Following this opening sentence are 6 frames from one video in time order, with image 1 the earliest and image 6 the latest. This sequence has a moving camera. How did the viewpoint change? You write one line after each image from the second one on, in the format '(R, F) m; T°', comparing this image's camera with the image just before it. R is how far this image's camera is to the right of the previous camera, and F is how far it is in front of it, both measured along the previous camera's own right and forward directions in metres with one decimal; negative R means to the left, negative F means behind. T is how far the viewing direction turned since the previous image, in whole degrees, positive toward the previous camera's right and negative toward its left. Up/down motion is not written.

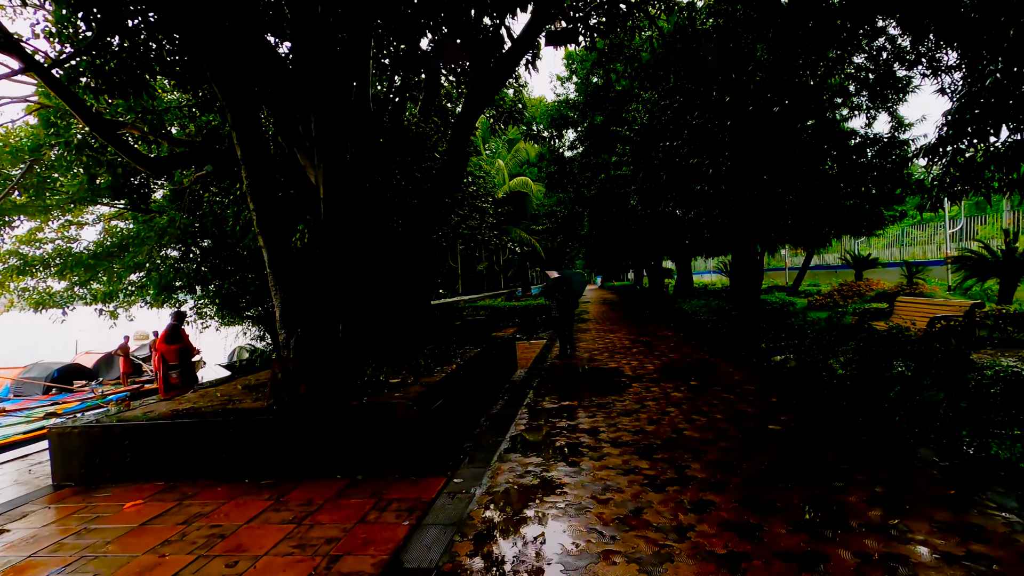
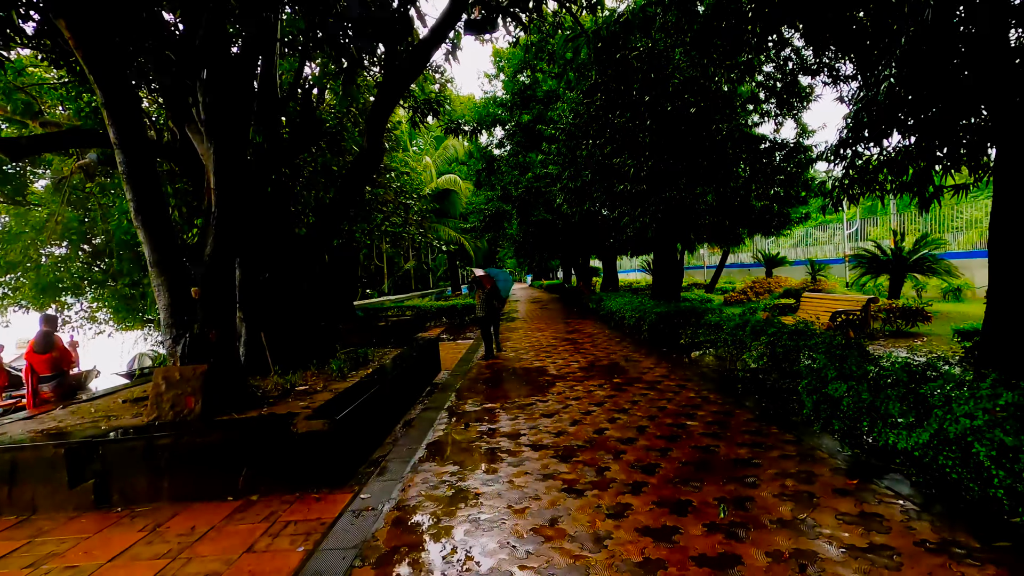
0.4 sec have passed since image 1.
(+0.1, +0.2) m; +7°
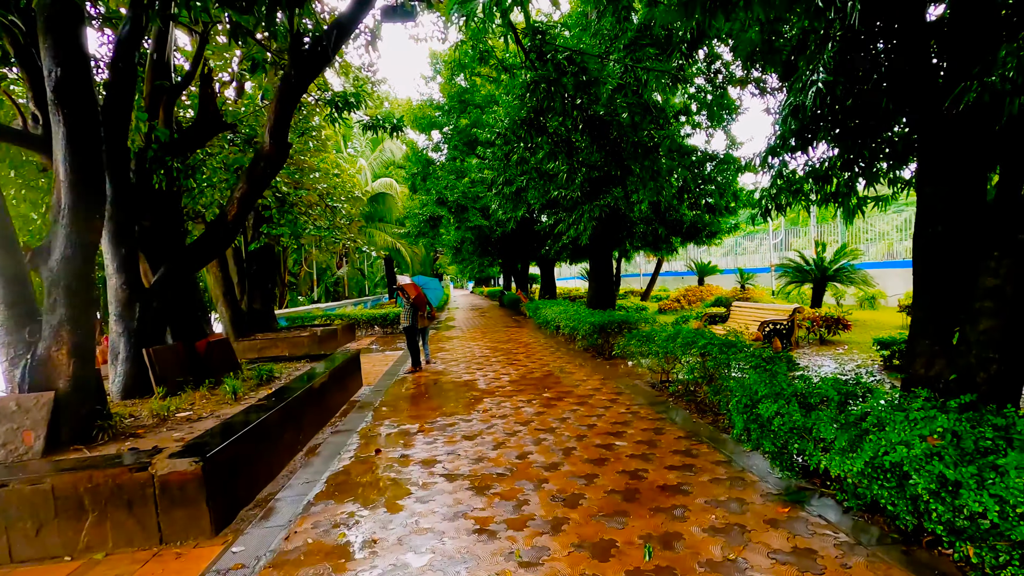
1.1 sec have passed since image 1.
(+0.2, +0.3) m; +6°
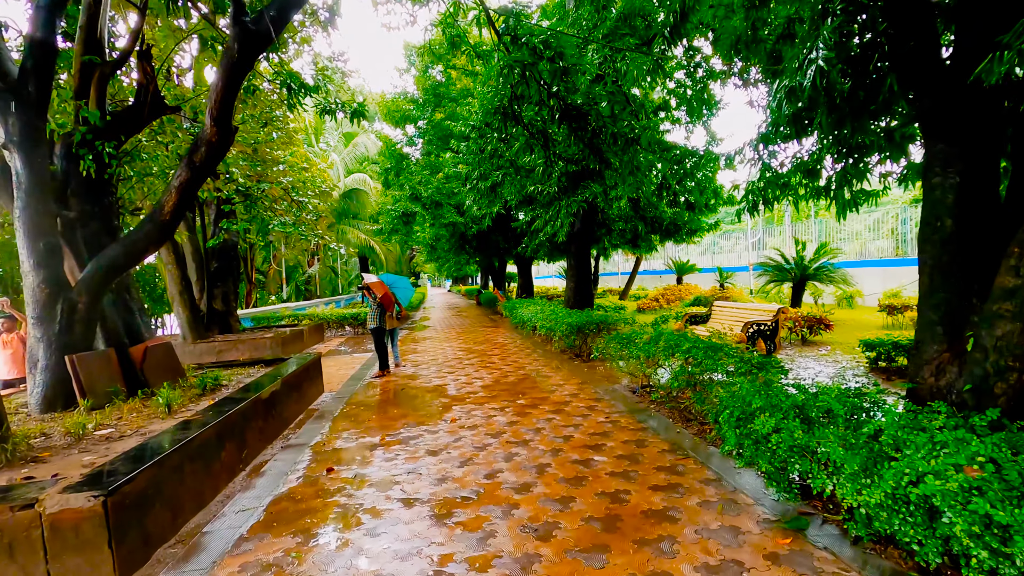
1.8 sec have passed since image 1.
(+0.1, +0.4) m; +2°
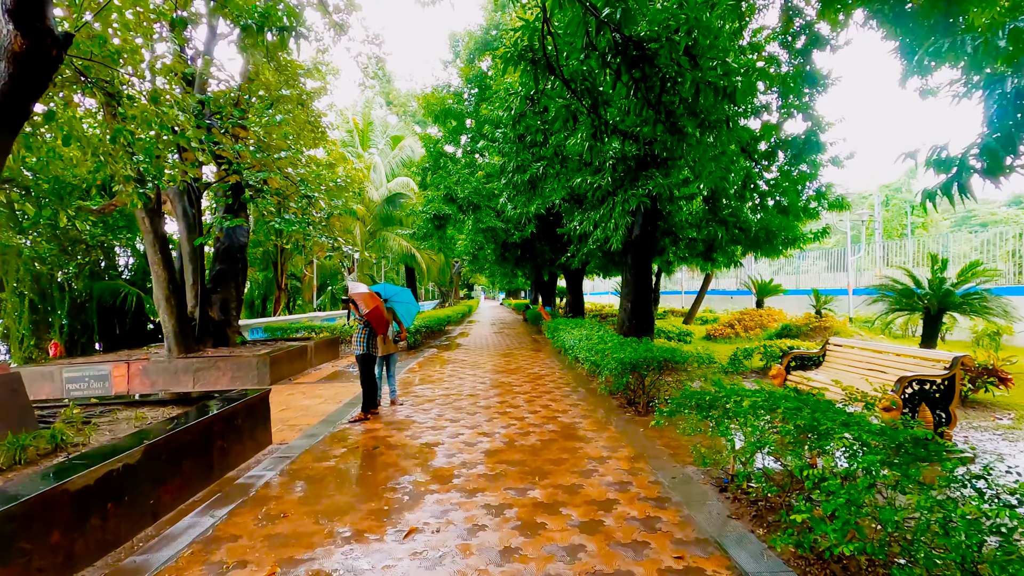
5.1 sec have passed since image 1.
(+0.2, +1.9) m; -6°
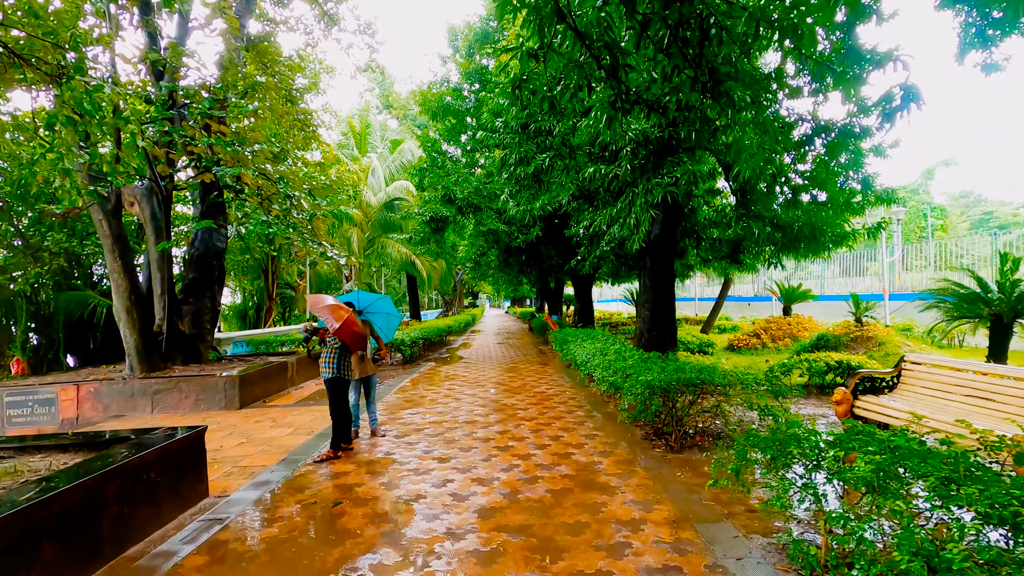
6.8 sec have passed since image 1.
(0.0, +1.0) m; -1°
